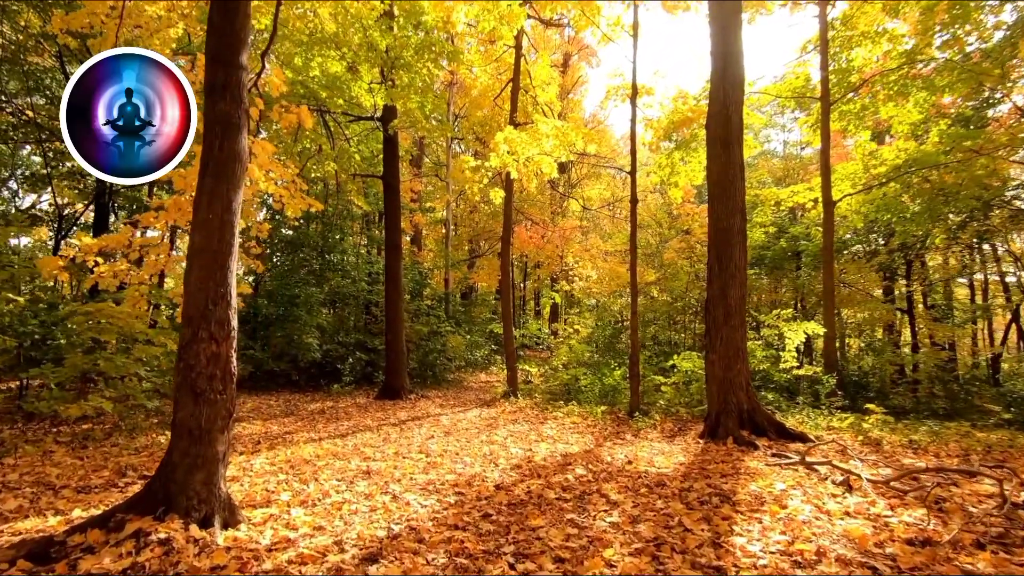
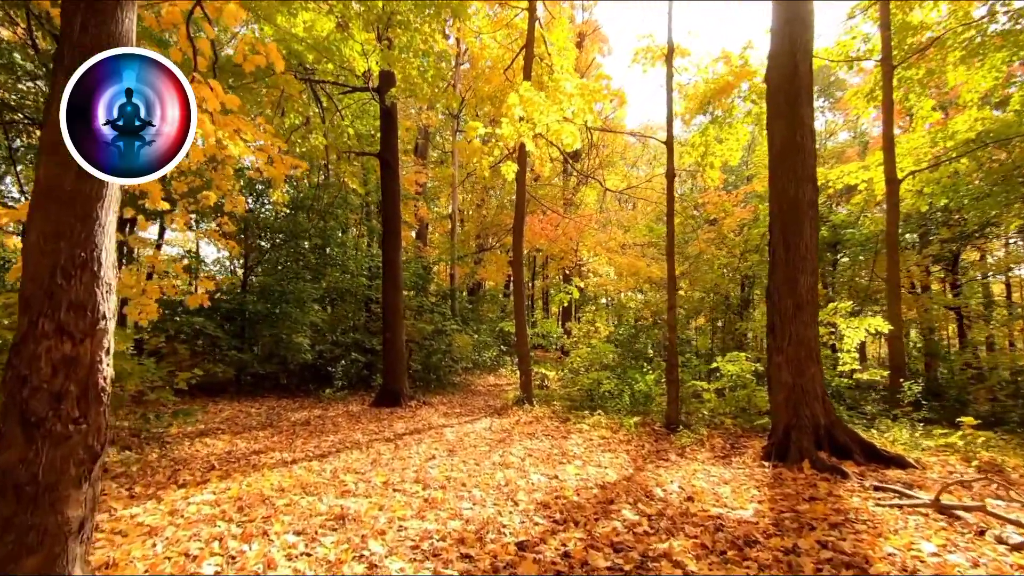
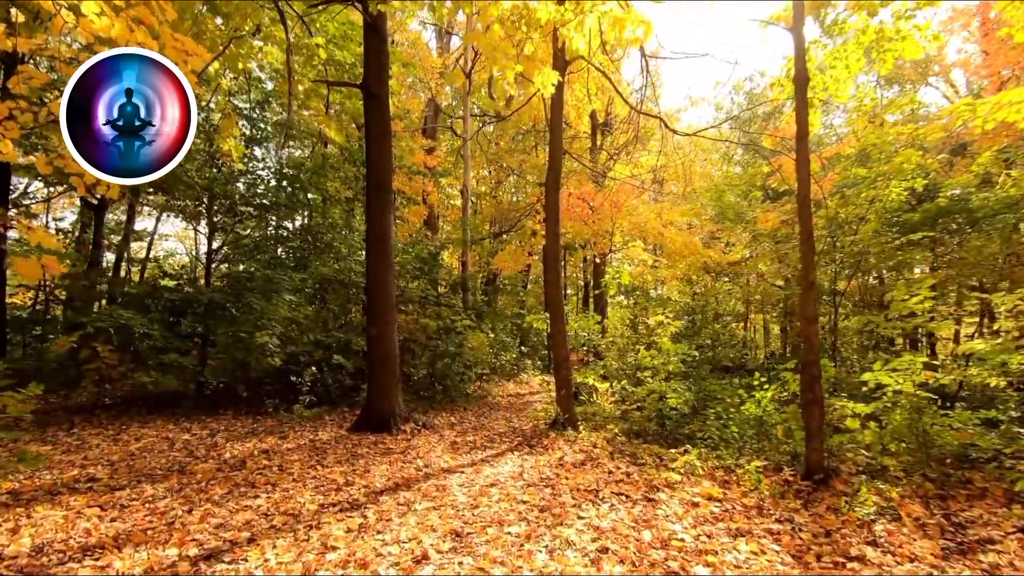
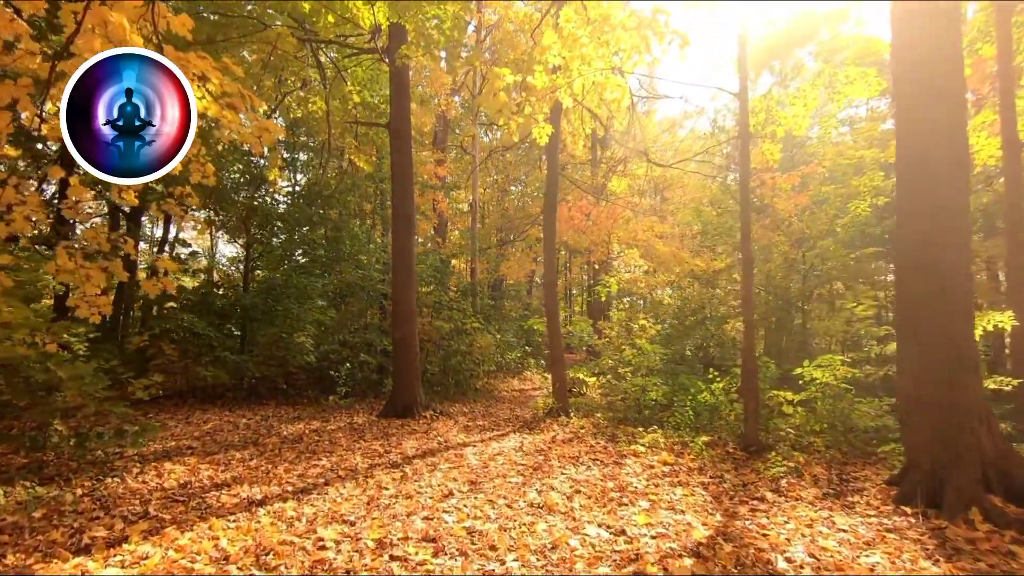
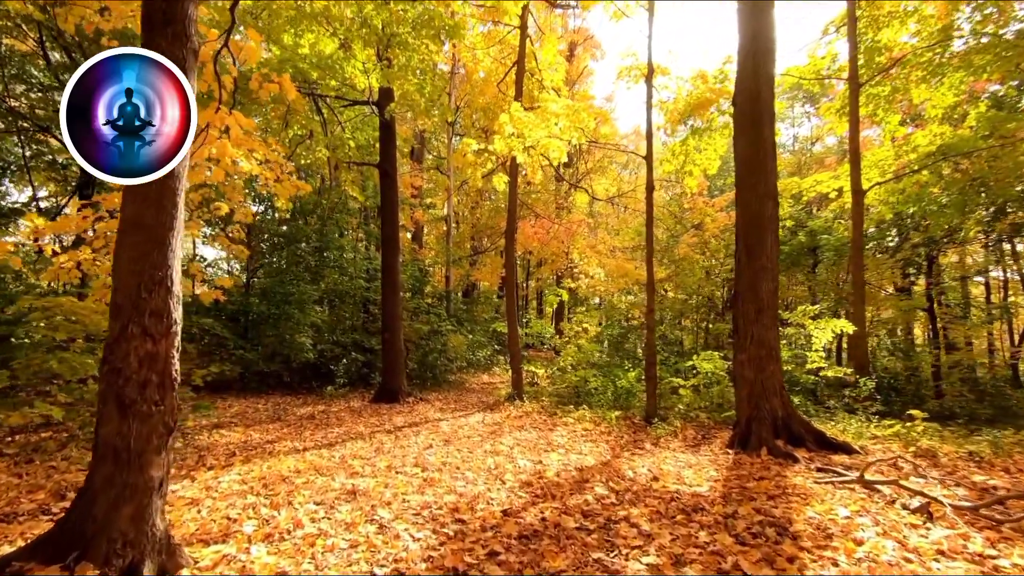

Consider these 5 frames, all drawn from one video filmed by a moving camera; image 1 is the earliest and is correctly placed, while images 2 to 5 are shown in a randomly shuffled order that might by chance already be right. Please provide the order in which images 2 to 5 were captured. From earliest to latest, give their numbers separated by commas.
5, 2, 4, 3
